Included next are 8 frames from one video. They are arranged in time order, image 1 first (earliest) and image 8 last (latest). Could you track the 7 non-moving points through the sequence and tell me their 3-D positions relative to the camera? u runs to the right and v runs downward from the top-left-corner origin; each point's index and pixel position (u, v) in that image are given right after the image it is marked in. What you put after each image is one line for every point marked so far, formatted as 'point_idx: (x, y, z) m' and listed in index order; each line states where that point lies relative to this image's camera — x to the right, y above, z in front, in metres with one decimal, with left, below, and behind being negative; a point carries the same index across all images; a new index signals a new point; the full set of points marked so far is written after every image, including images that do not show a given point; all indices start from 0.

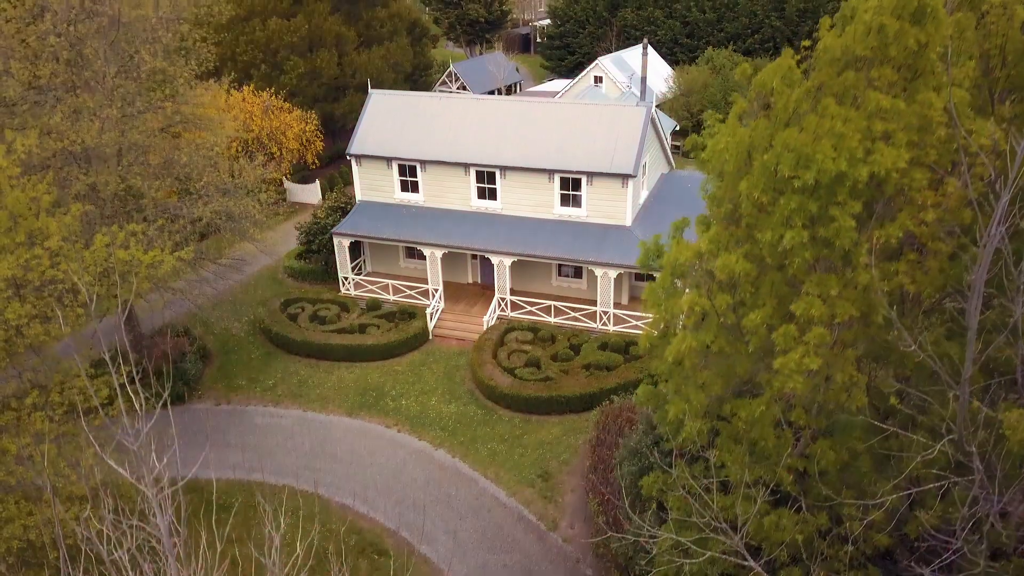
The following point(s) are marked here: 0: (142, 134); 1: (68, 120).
0: (-10.0, +4.0, +19.0) m
1: (-11.2, +4.2, +17.7) m
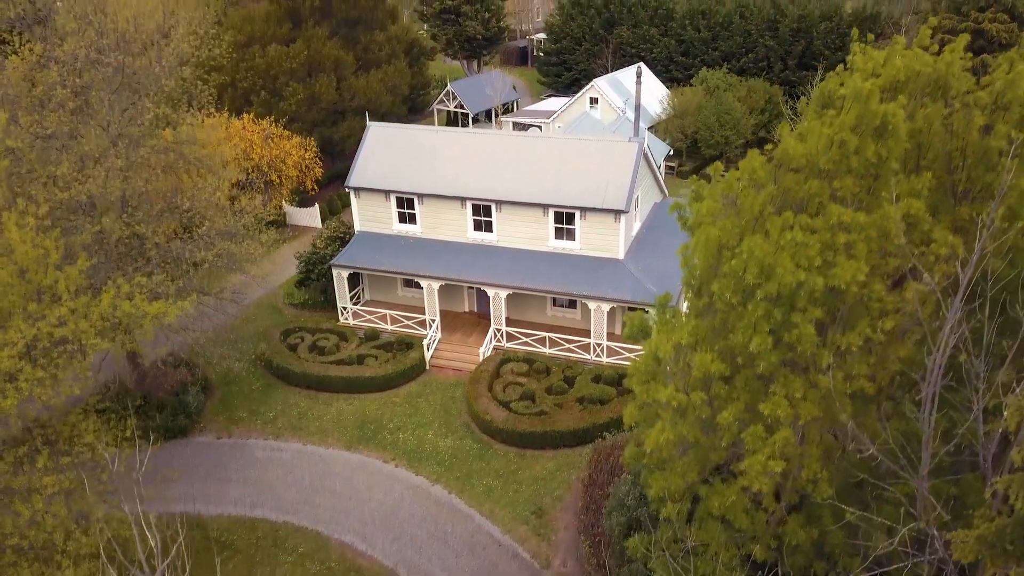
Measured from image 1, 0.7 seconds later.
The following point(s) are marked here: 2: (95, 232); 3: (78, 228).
0: (-10.2, +2.9, +19.5) m
1: (-11.3, +3.0, +18.2) m
2: (-10.7, +1.4, +18.1) m
3: (-11.2, +1.5, +17.9) m
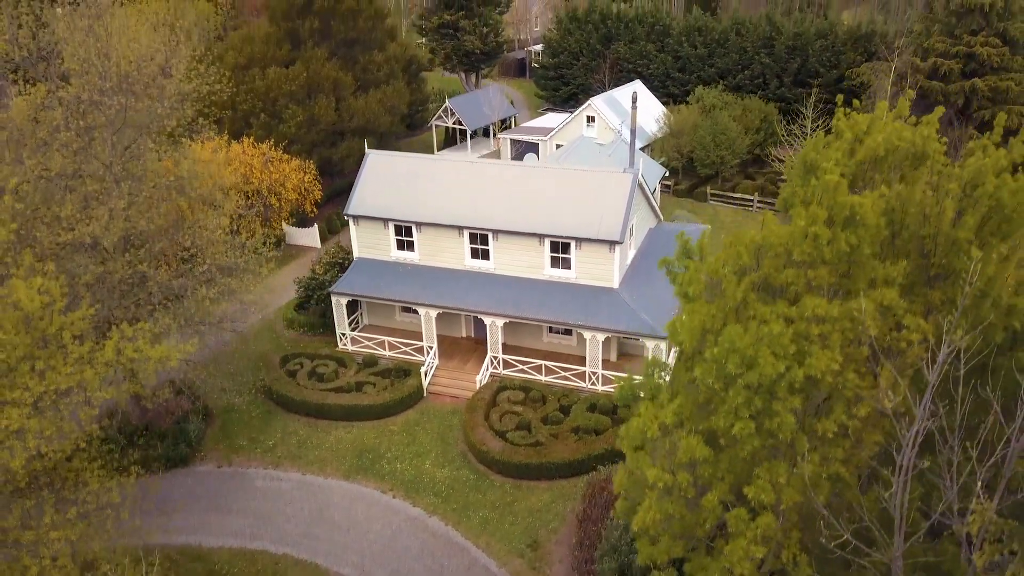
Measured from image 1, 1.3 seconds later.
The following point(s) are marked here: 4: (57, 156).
0: (-10.3, +1.9, +19.9) m
1: (-11.5, +2.0, +18.6) m
2: (-10.8, +0.4, +18.5) m
3: (-11.3, +0.4, +18.2) m
4: (-12.4, +3.7, +19.1) m
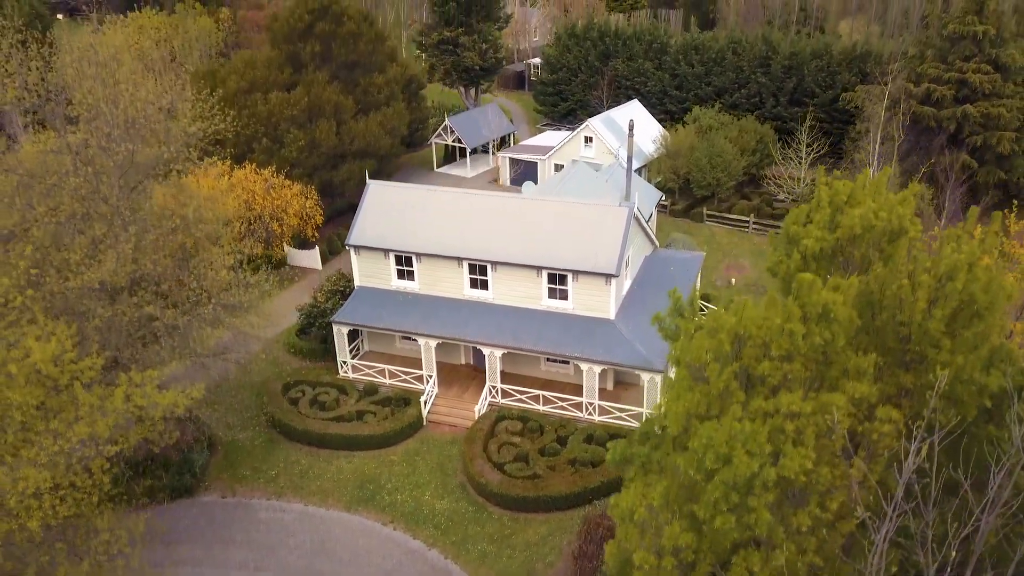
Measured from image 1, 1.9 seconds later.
0: (-10.4, +0.7, +20.4) m
1: (-11.5, +0.9, +19.0) m
2: (-10.9, -0.8, +18.9) m
3: (-11.4, -0.7, +18.7) m
4: (-12.5, +2.6, +19.6) m
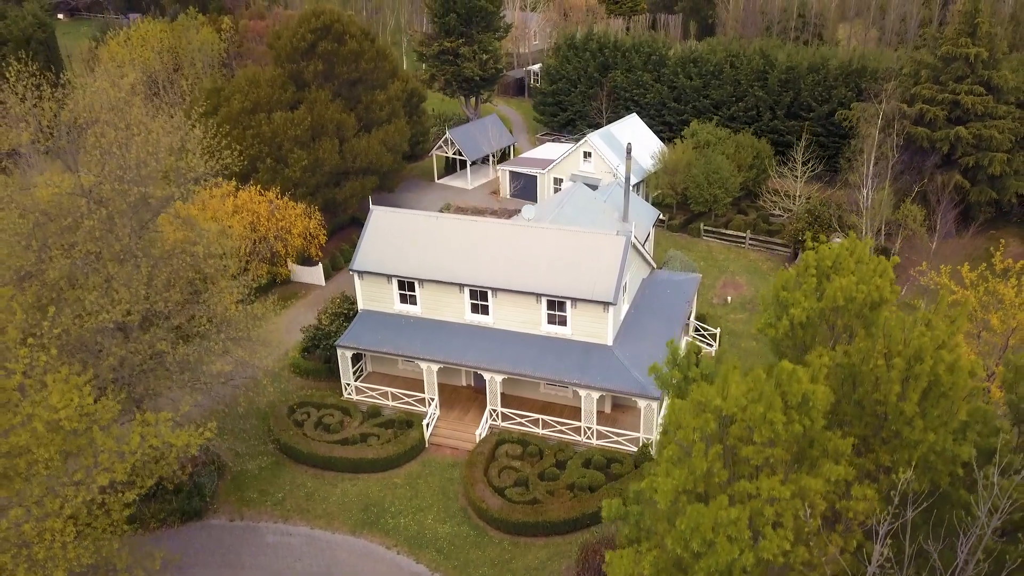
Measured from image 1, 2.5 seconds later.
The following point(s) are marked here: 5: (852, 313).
0: (-10.4, -0.4, +21.0) m
1: (-11.5, -0.2, +19.7) m
2: (-10.9, -1.8, +19.6) m
3: (-11.4, -1.8, +19.4) m
4: (-12.4, +1.5, +20.3) m
5: (+6.1, -0.6, +12.6) m
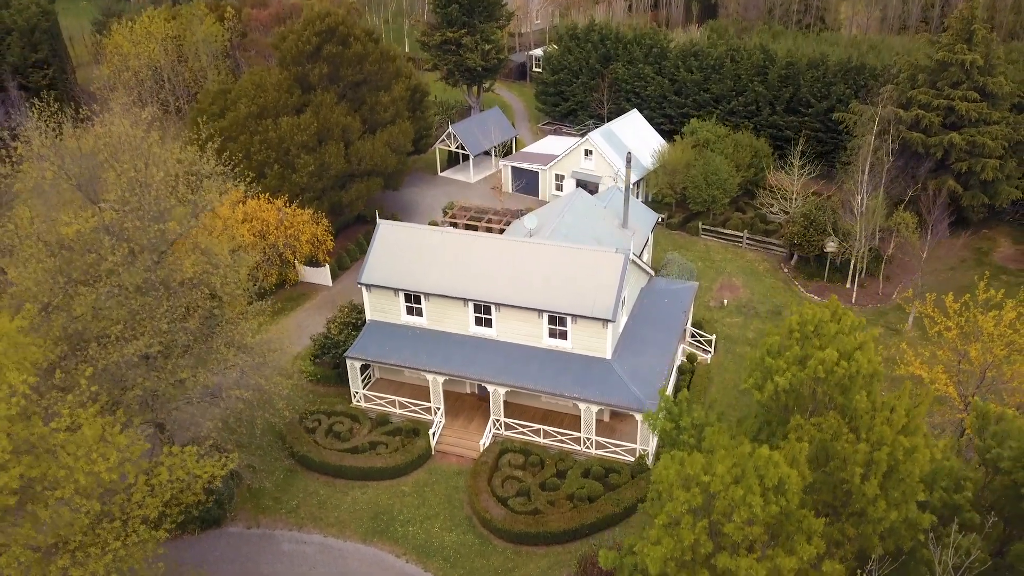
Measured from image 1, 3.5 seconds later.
0: (-10.3, -1.3, +22.1) m
1: (-11.4, -1.2, +20.8) m
2: (-10.8, -2.8, +20.7) m
3: (-11.3, -2.8, +20.5) m
4: (-12.3, +0.6, +21.3) m
5: (+6.2, -1.9, +13.7) m
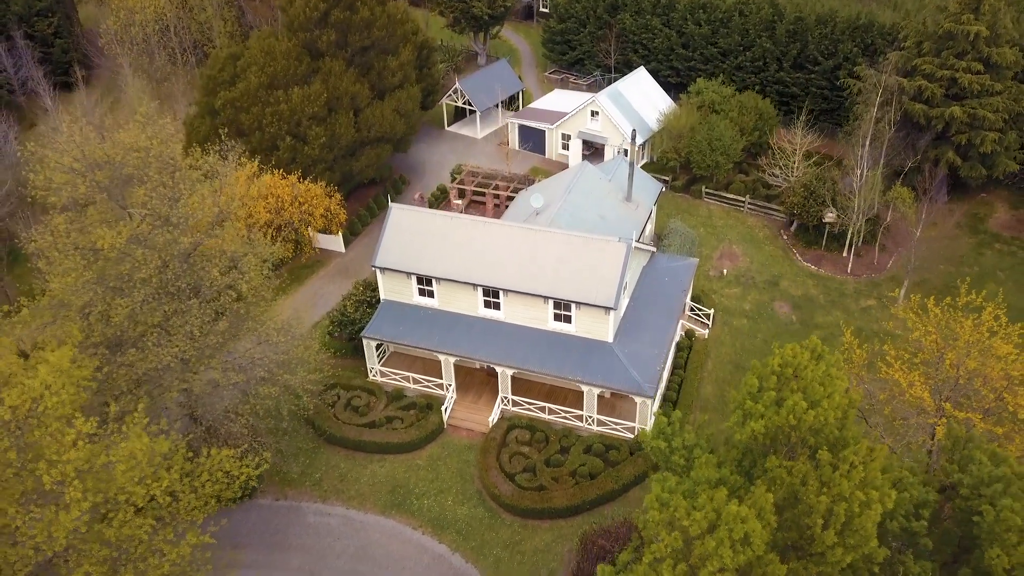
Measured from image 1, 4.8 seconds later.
0: (-10.0, -1.4, +23.6) m
1: (-11.2, -1.4, +22.3) m
2: (-10.5, -3.1, +22.5) m
3: (-11.0, -3.1, +22.2) m
4: (-12.1, +0.3, +22.6) m
5: (+6.4, -2.9, +15.3) m
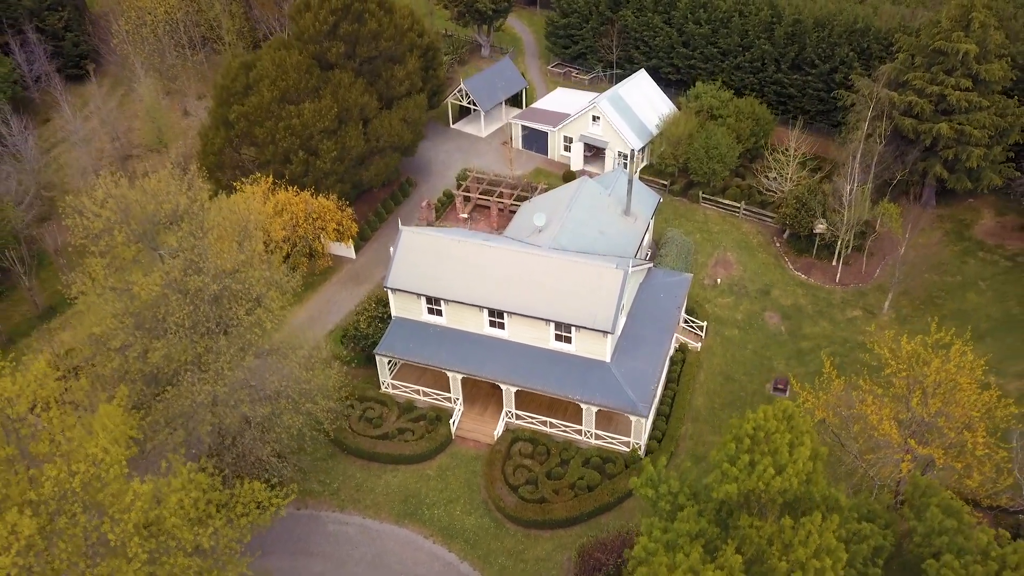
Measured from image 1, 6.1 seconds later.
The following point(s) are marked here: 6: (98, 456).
0: (-9.9, -2.8, +25.7) m
1: (-11.0, -2.9, +24.3) m
2: (-10.4, -4.5, +24.6) m
3: (-10.9, -4.5, +24.3) m
4: (-11.9, -1.1, +24.6) m
5: (+6.5, -4.8, +17.4) m
6: (-10.9, -4.2, +18.3) m
